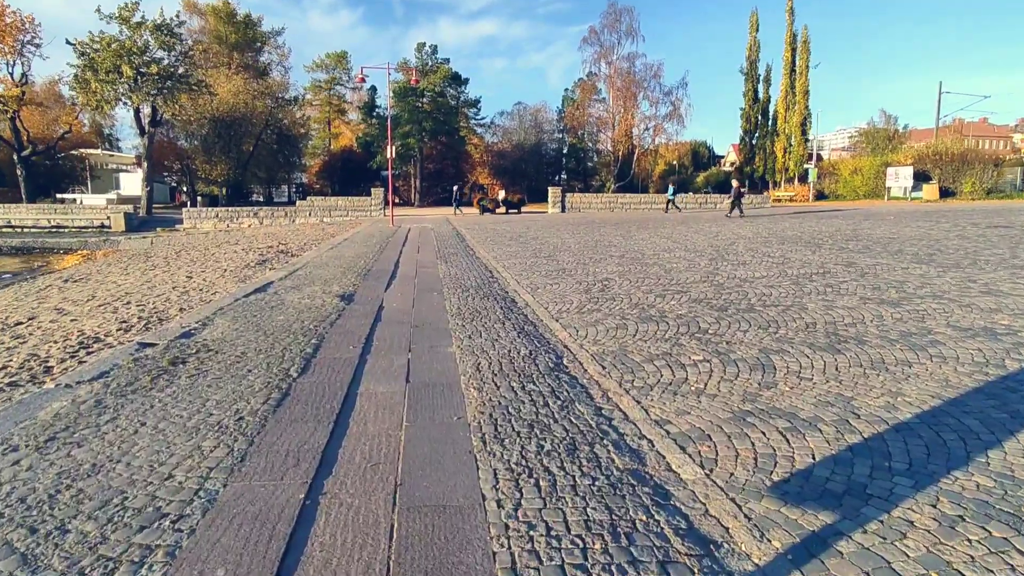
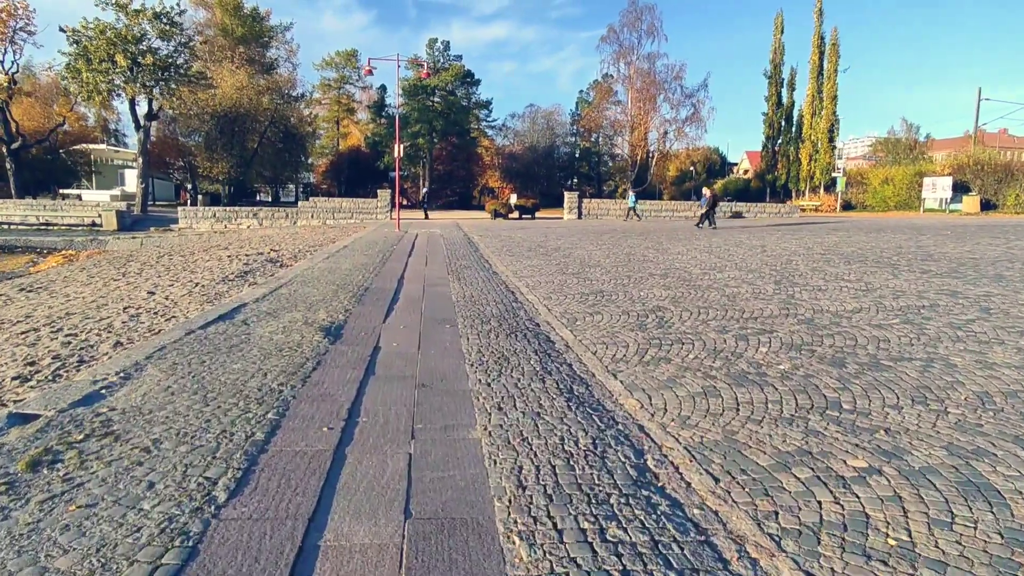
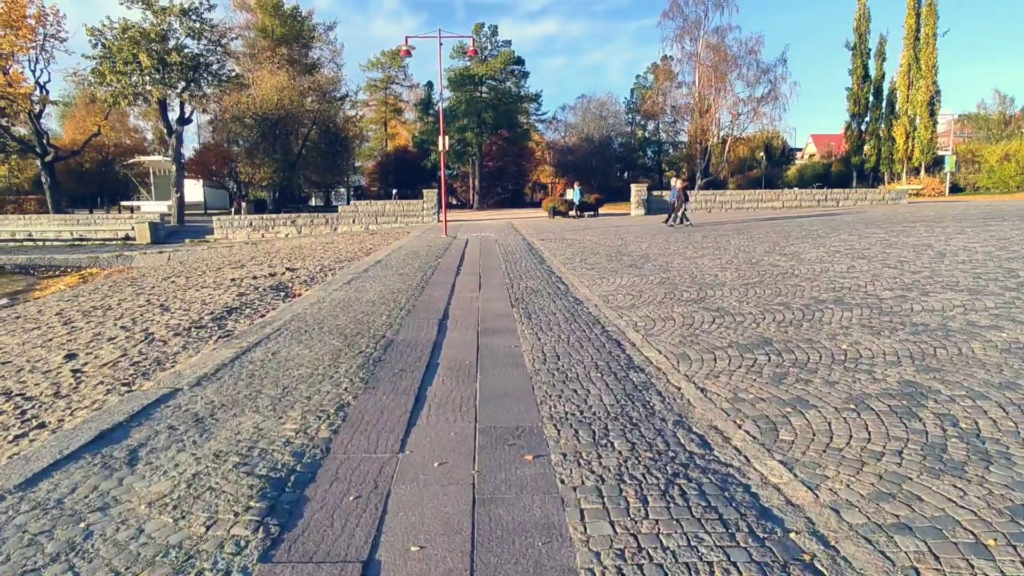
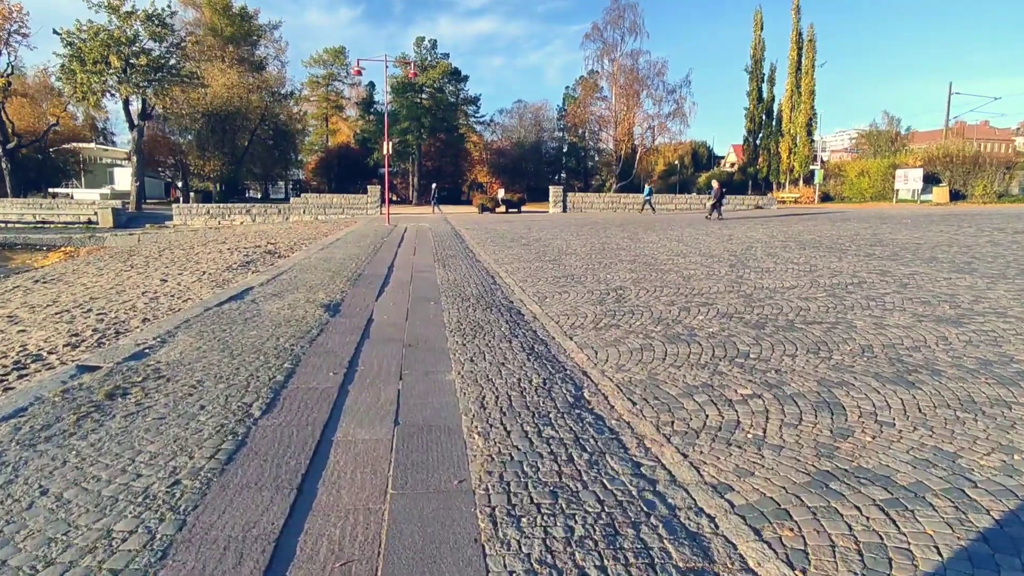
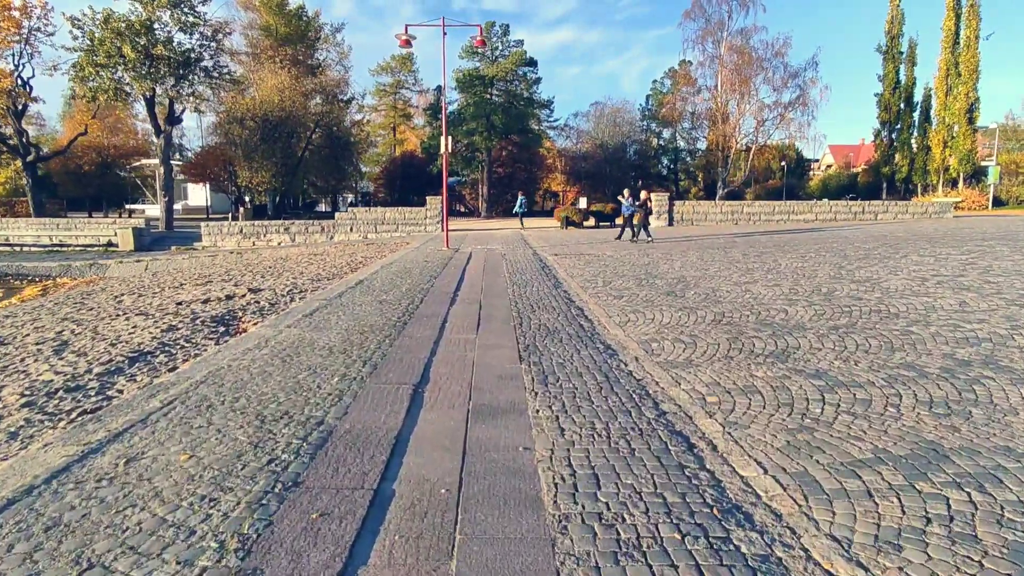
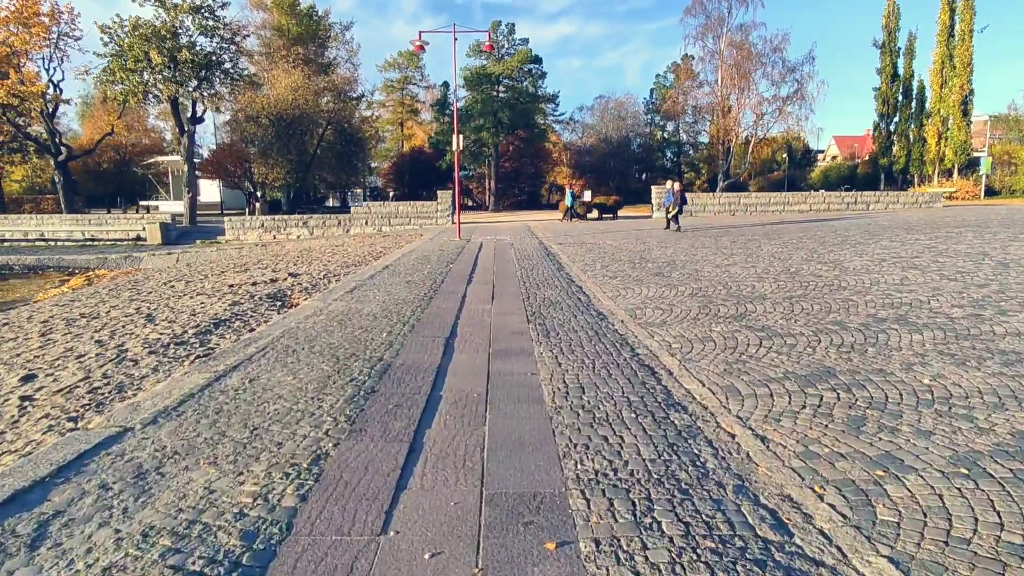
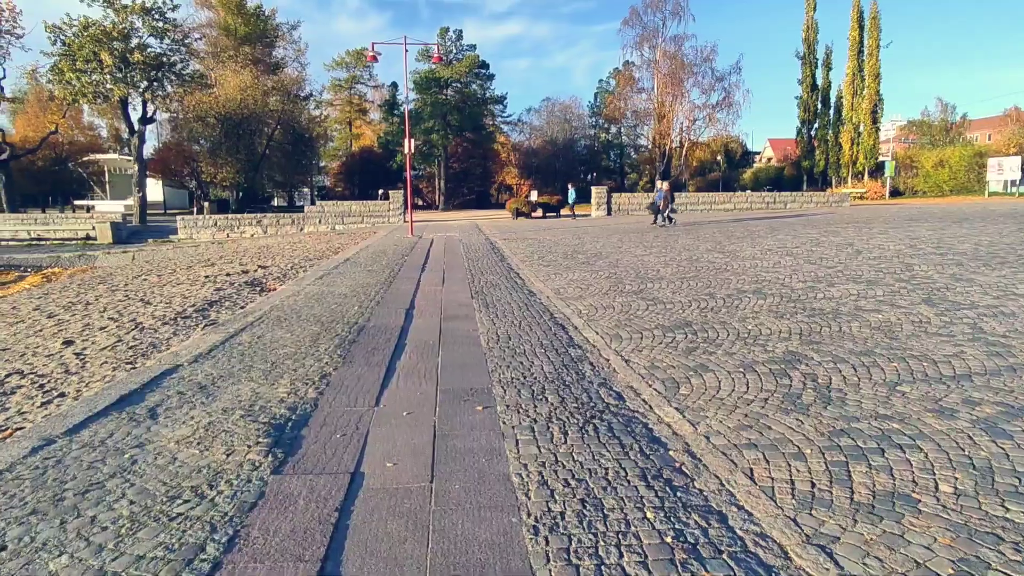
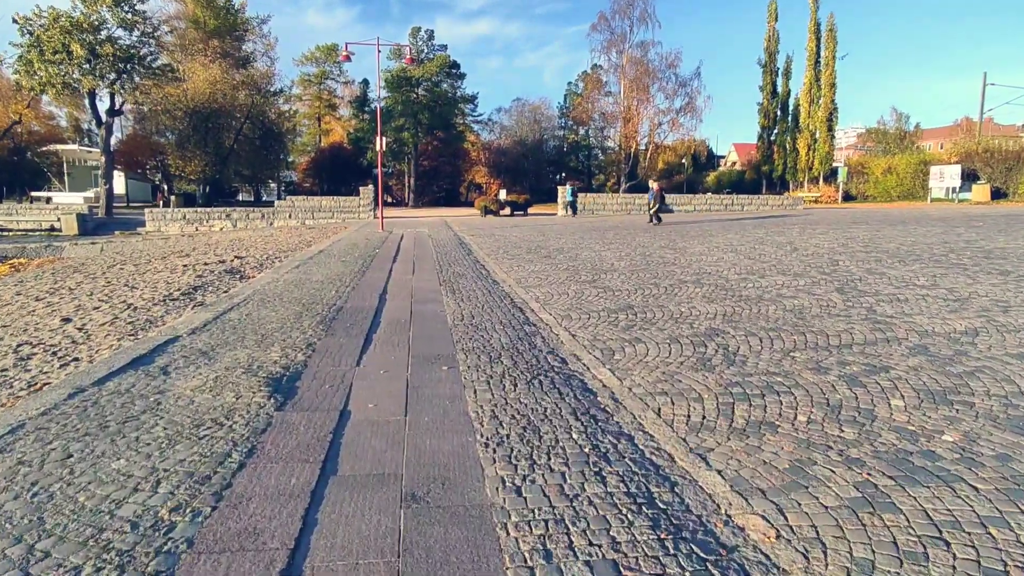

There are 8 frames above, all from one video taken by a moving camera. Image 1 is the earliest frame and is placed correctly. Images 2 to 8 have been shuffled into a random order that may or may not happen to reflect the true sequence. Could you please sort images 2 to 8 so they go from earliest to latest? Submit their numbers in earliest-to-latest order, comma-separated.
4, 2, 8, 7, 3, 6, 5
